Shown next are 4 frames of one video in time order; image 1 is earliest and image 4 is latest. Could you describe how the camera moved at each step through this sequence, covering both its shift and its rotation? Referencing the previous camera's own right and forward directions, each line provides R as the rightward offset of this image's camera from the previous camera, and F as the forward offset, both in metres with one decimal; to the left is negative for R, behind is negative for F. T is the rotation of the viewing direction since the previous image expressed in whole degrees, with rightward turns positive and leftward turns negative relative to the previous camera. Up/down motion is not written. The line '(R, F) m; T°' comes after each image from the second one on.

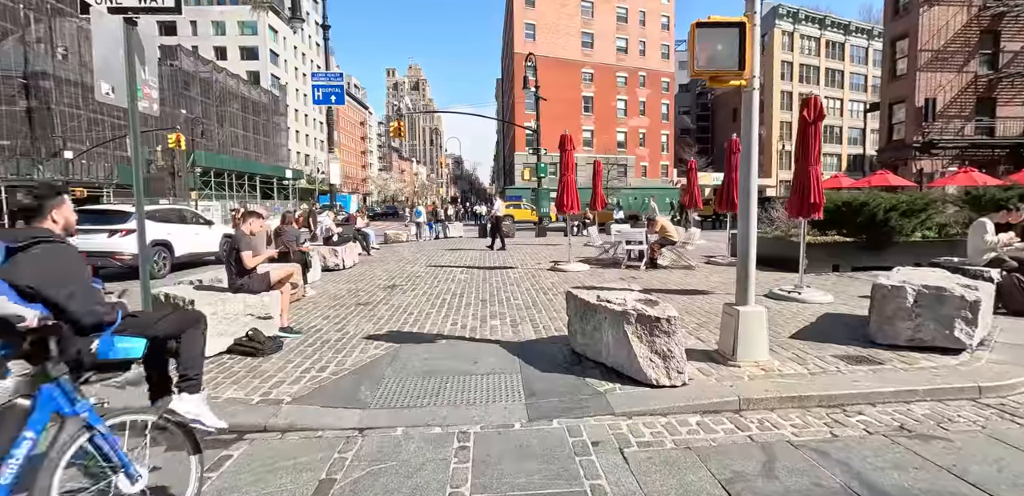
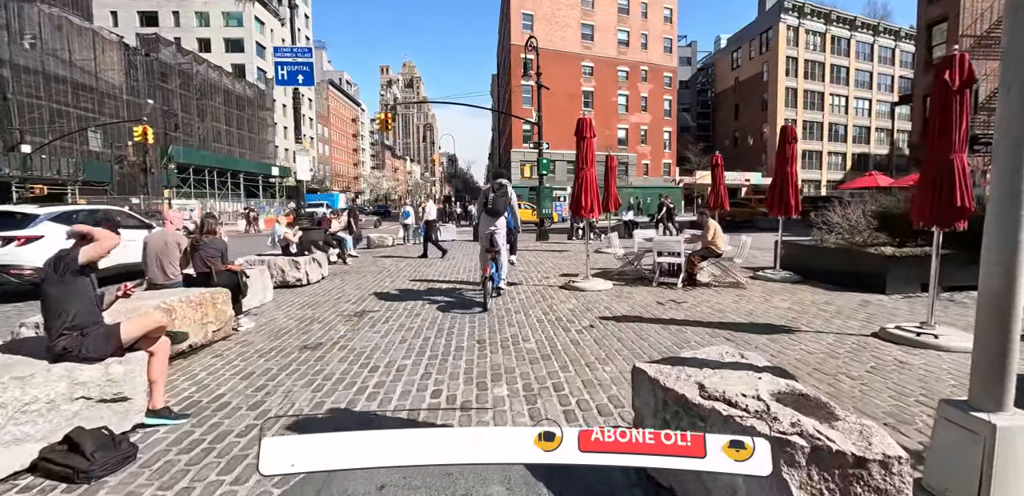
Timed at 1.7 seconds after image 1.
(-0.2, +2.3) m; +1°
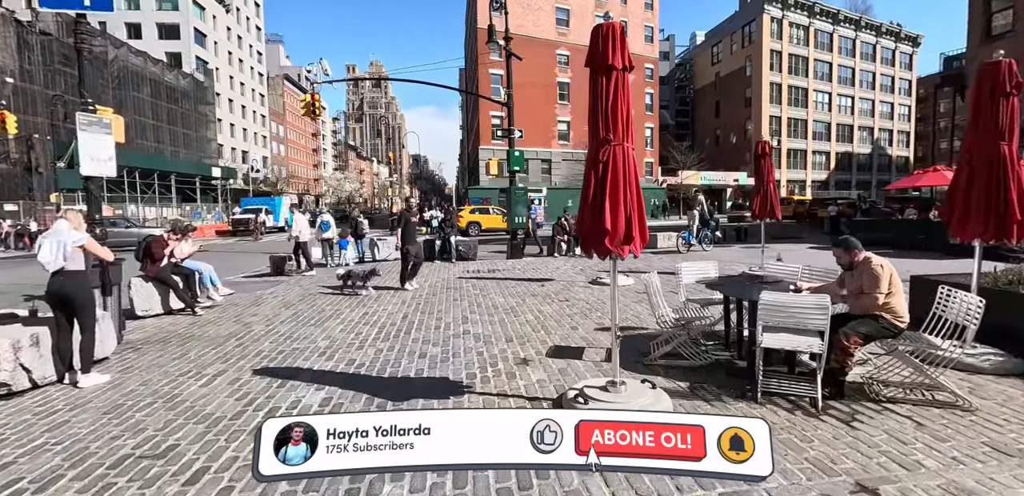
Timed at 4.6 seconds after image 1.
(+0.3, +5.1) m; +3°
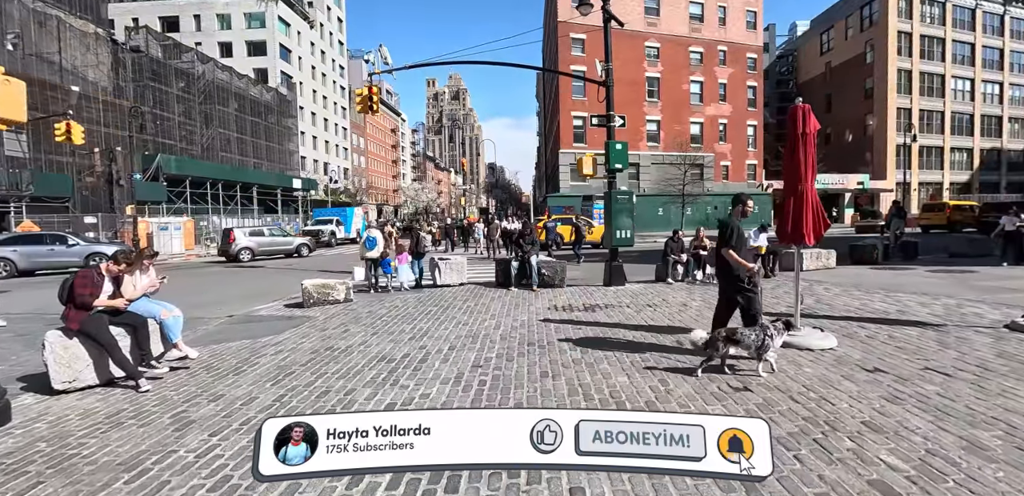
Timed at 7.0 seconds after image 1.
(-0.6, +3.6) m; -9°
